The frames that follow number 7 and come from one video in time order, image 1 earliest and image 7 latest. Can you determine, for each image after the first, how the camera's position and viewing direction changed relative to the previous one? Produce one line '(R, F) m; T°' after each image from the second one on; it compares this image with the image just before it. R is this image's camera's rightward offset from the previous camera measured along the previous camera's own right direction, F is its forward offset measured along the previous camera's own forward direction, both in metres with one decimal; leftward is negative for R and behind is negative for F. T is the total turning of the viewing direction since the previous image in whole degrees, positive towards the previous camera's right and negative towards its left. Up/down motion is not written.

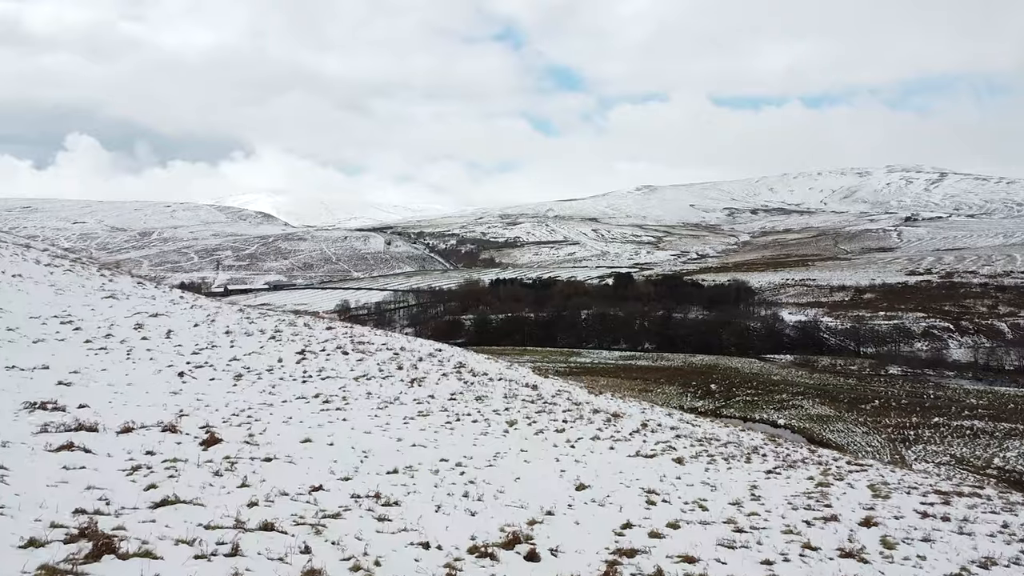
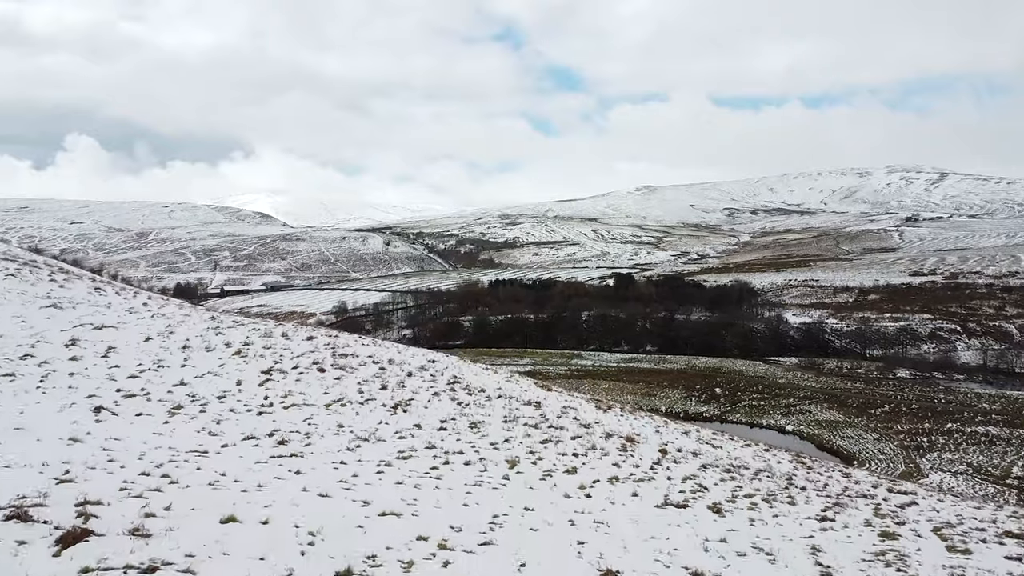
(0.0, +1.0) m; 0°
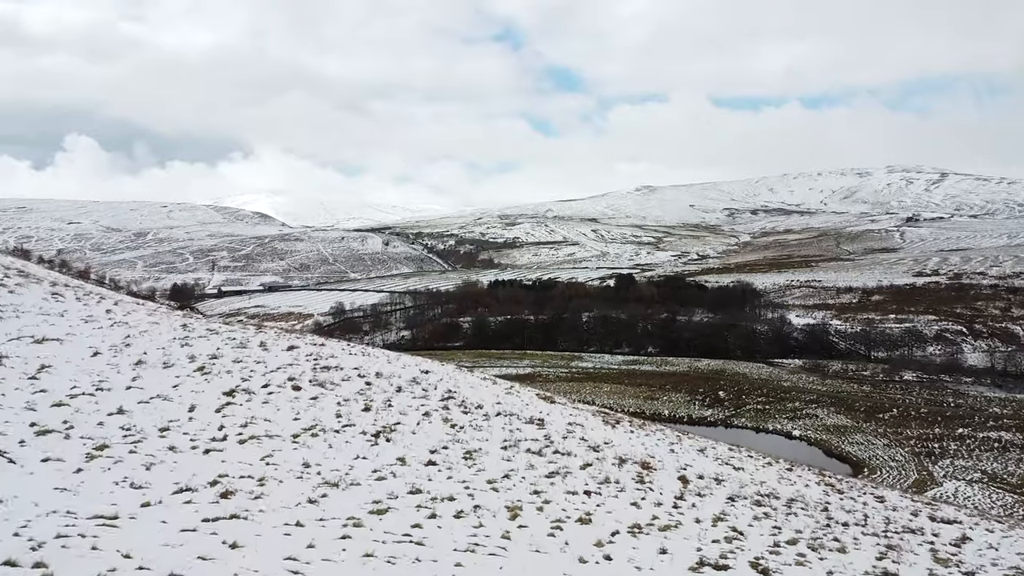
(0.0, +0.8) m; 0°
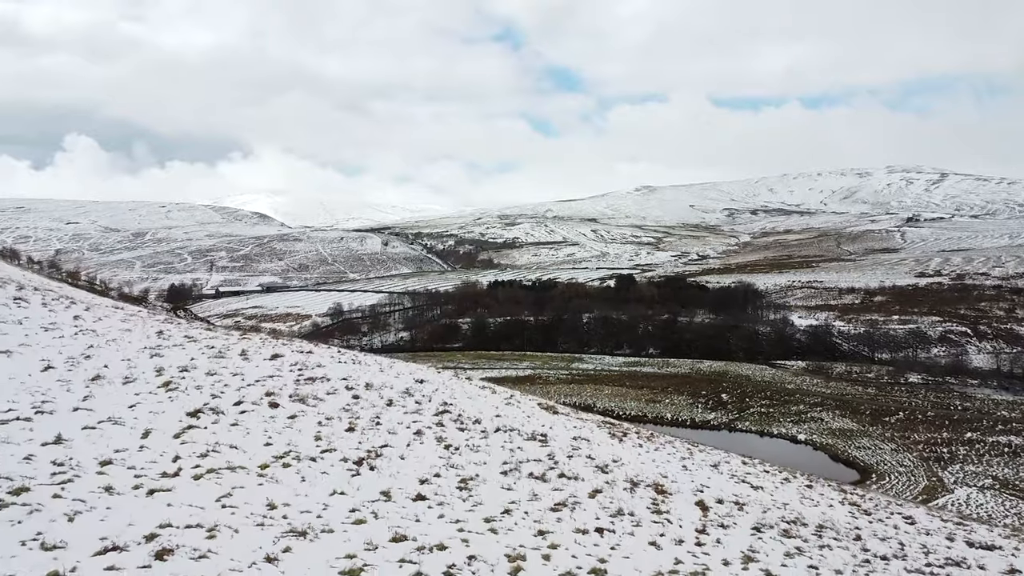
(0.0, +0.6) m; 0°
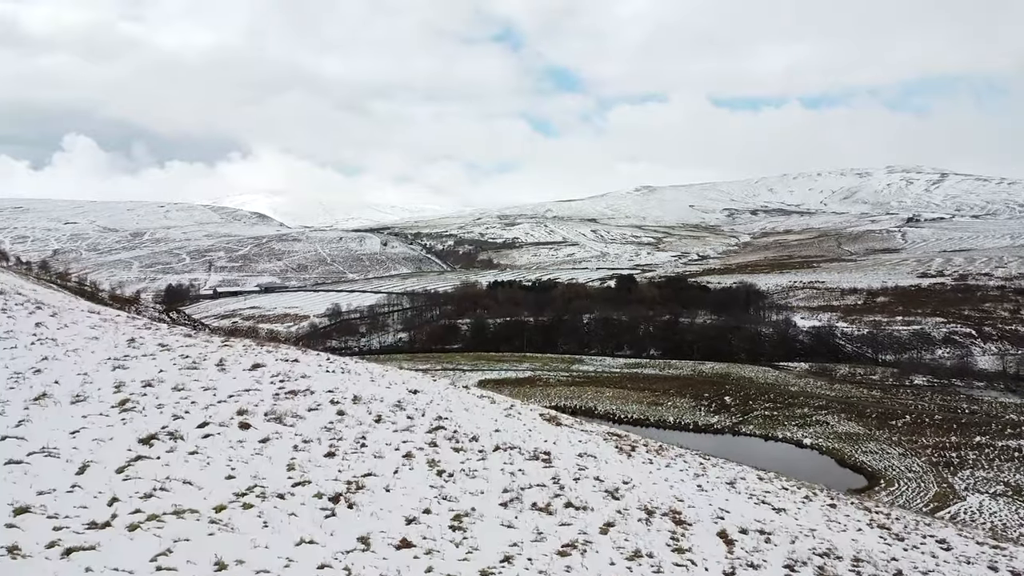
(0.0, +0.6) m; 0°
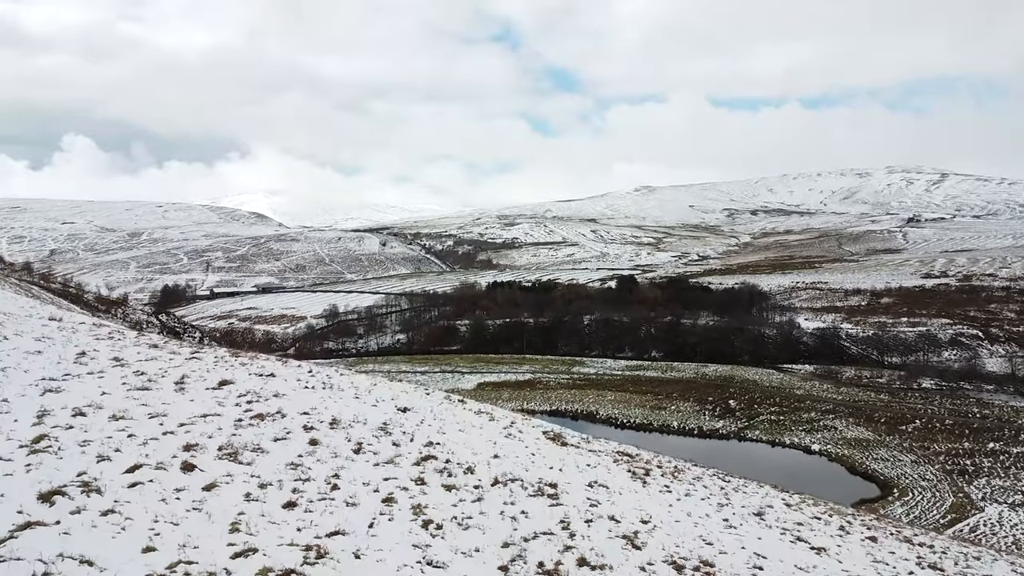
(0.0, +0.9) m; 0°
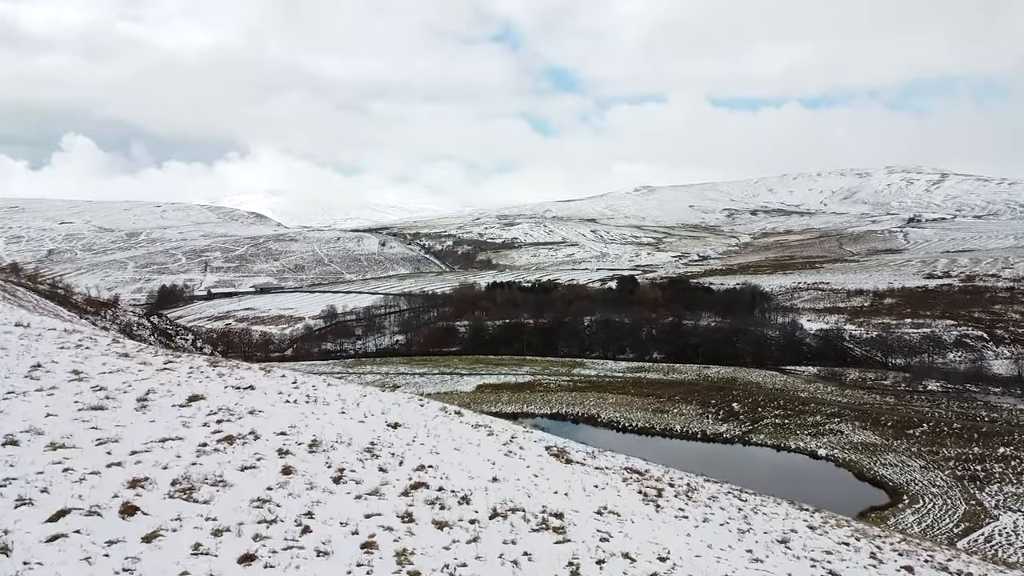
(0.0, +0.7) m; 0°
